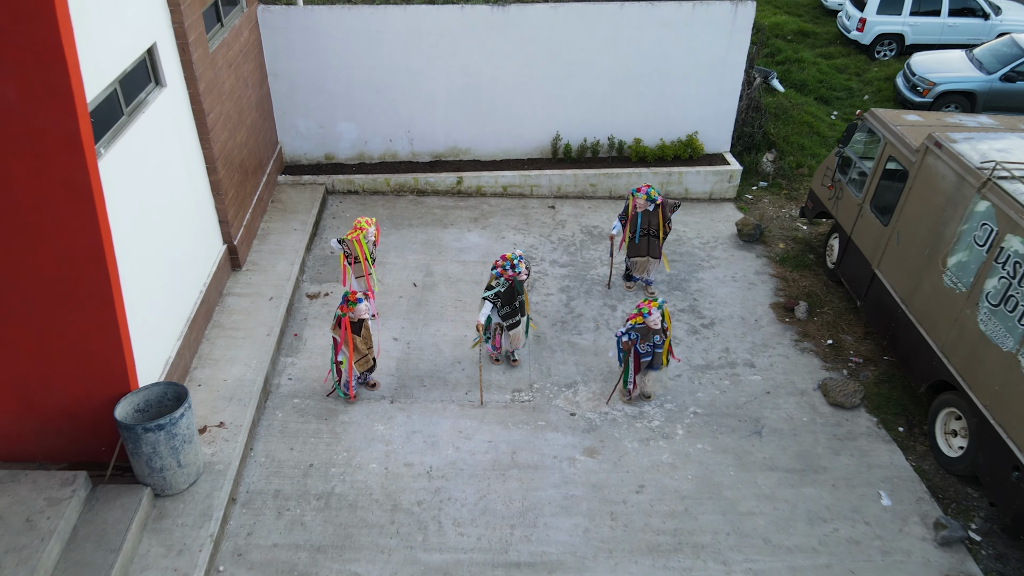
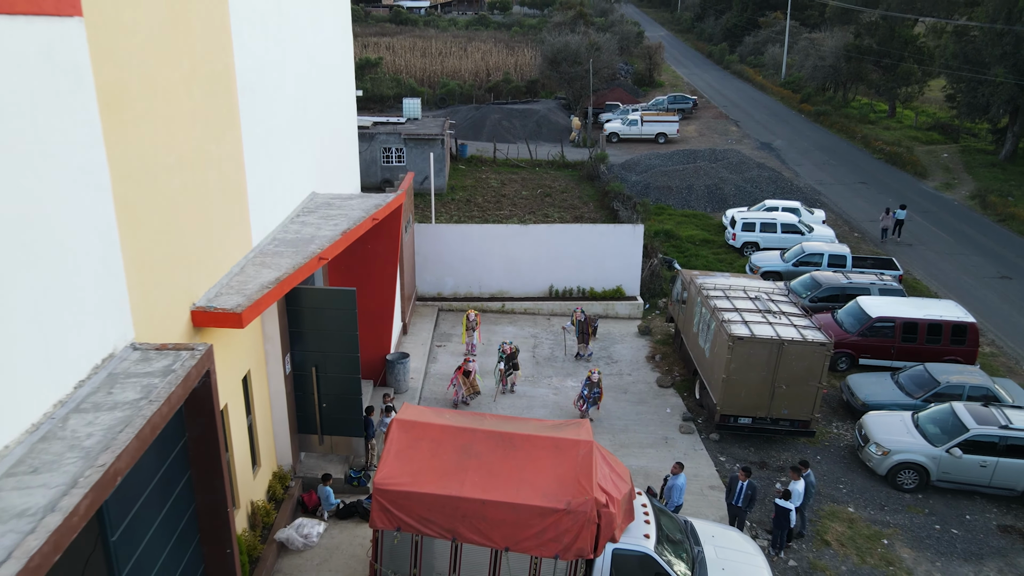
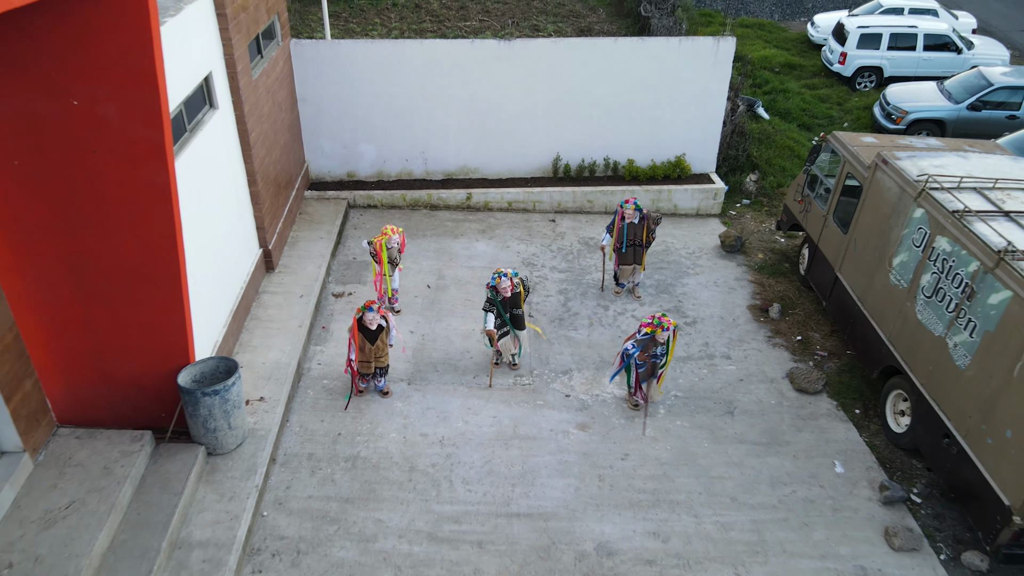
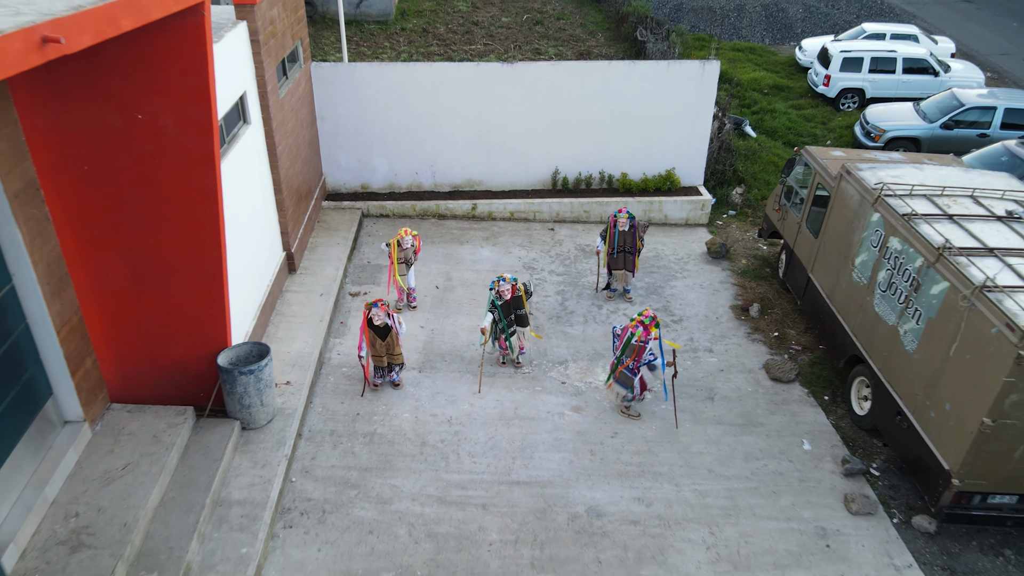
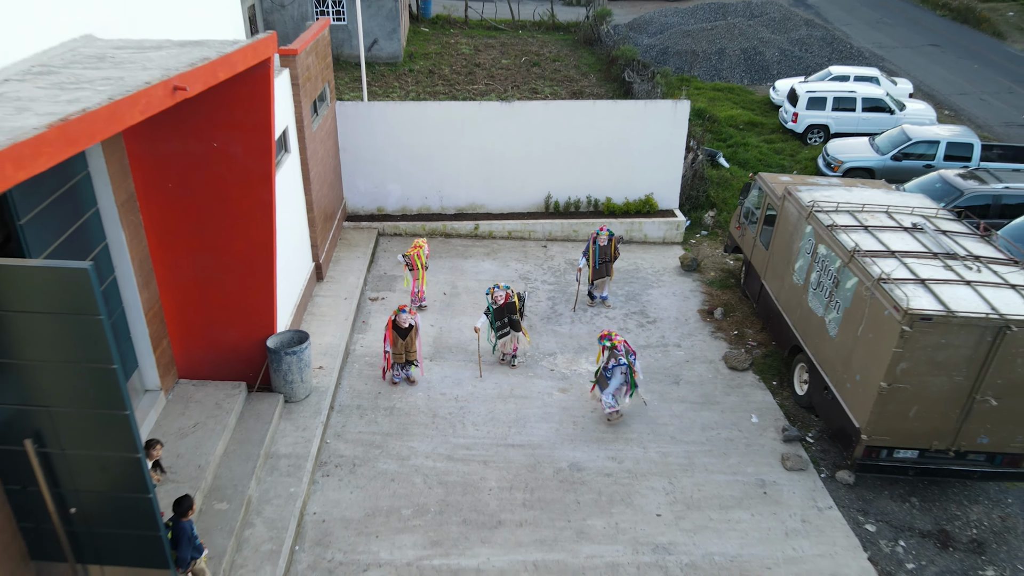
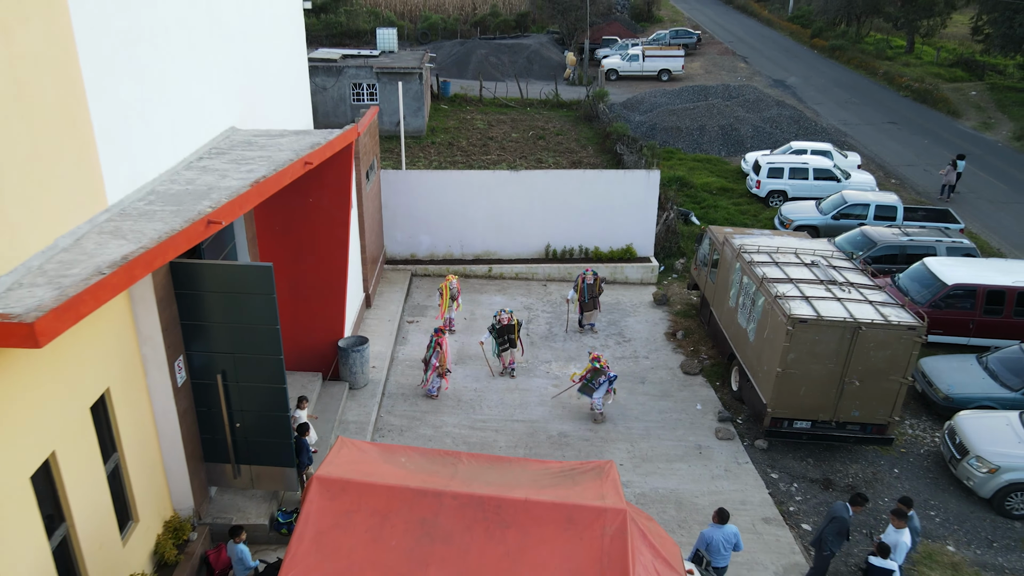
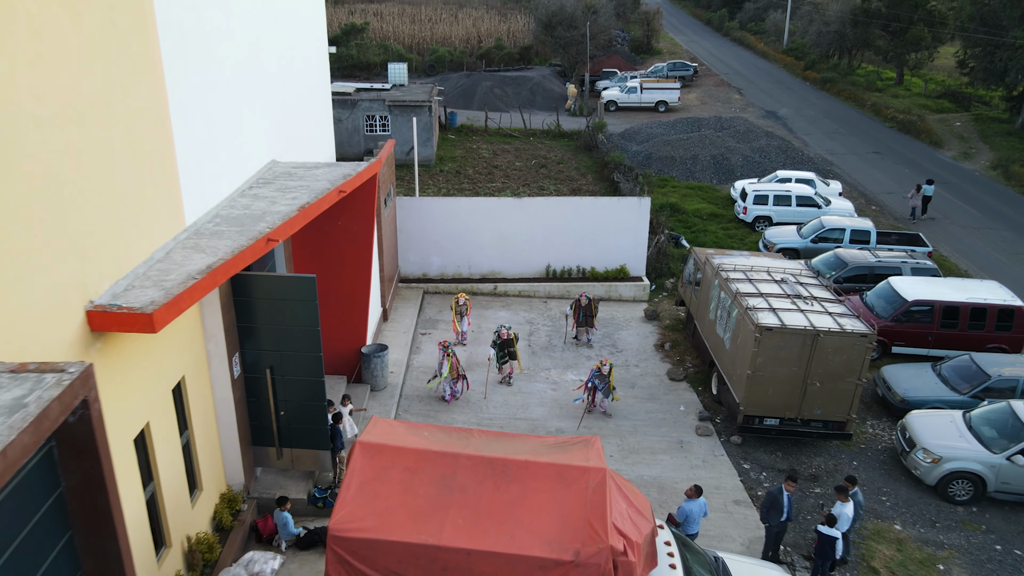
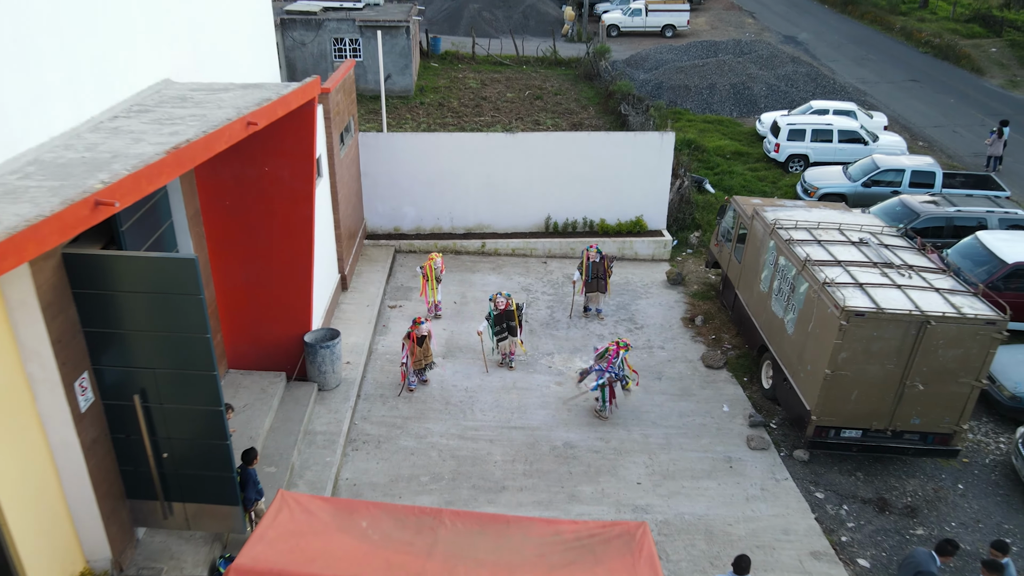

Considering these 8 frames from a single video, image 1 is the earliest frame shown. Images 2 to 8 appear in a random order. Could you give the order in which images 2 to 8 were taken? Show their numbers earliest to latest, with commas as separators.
3, 4, 5, 8, 6, 7, 2
